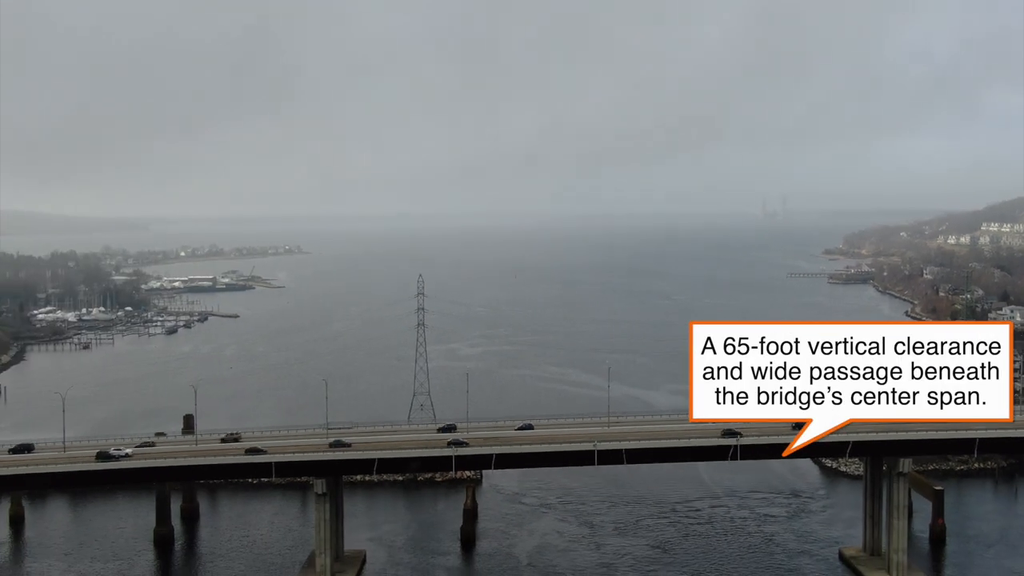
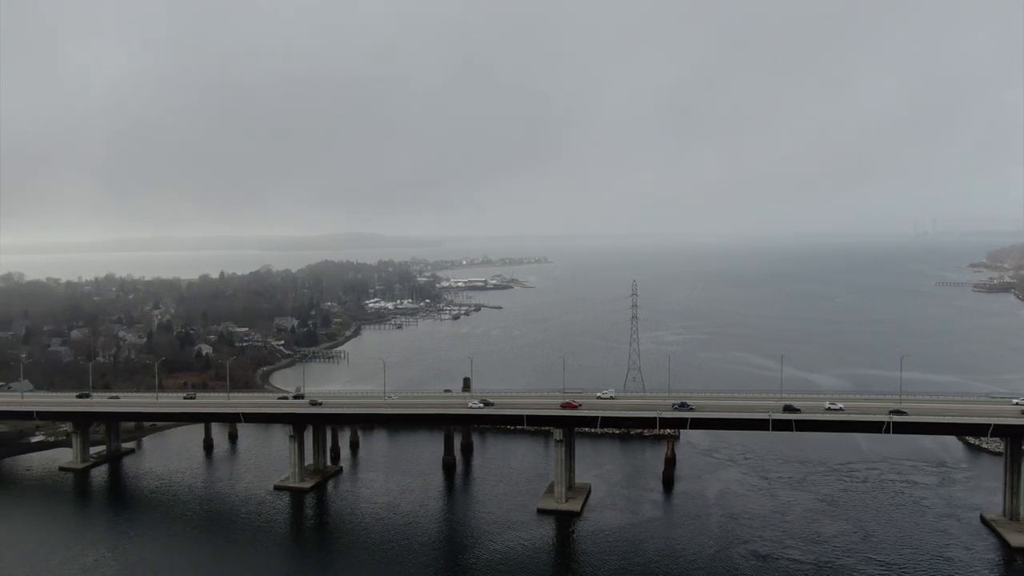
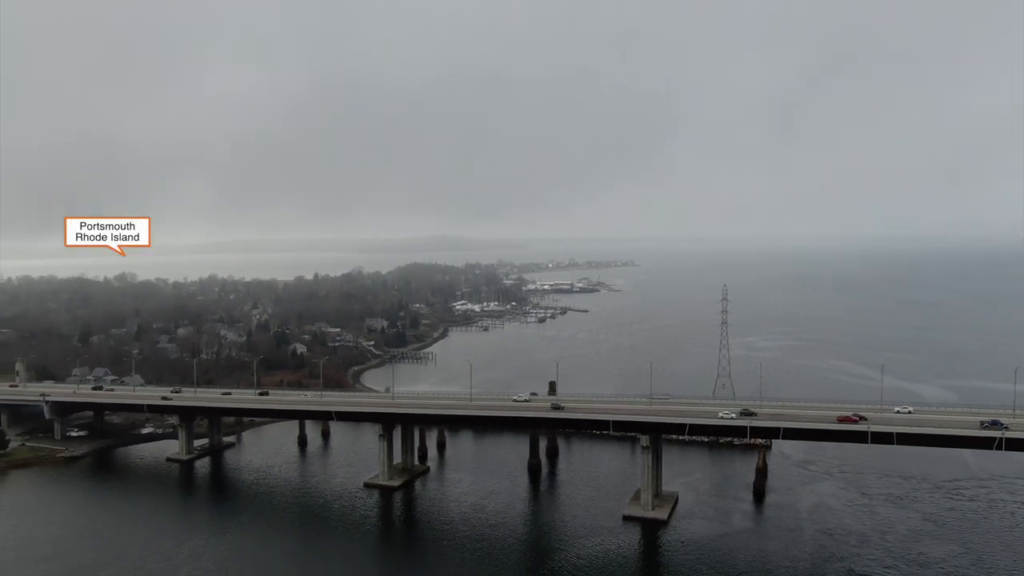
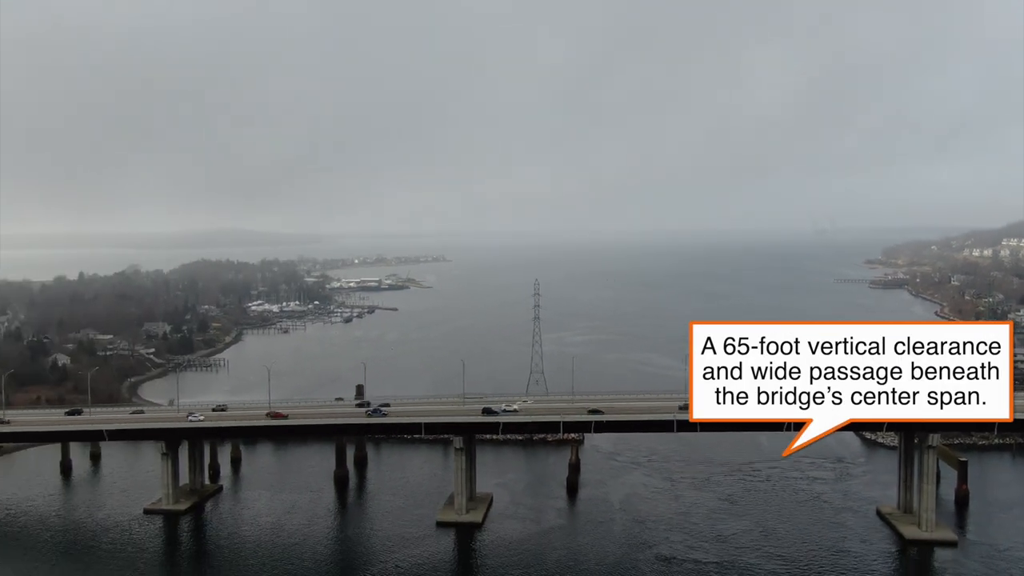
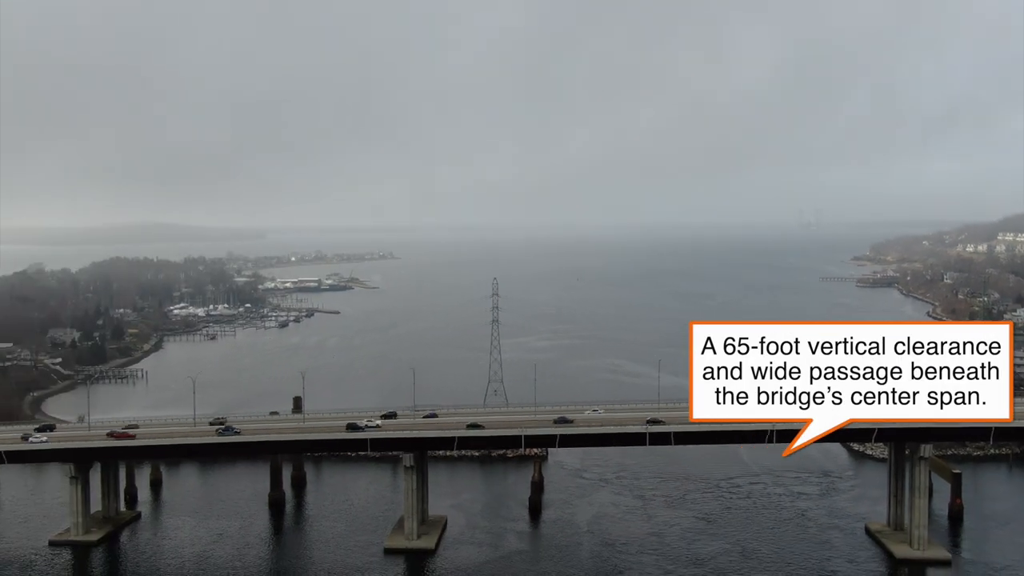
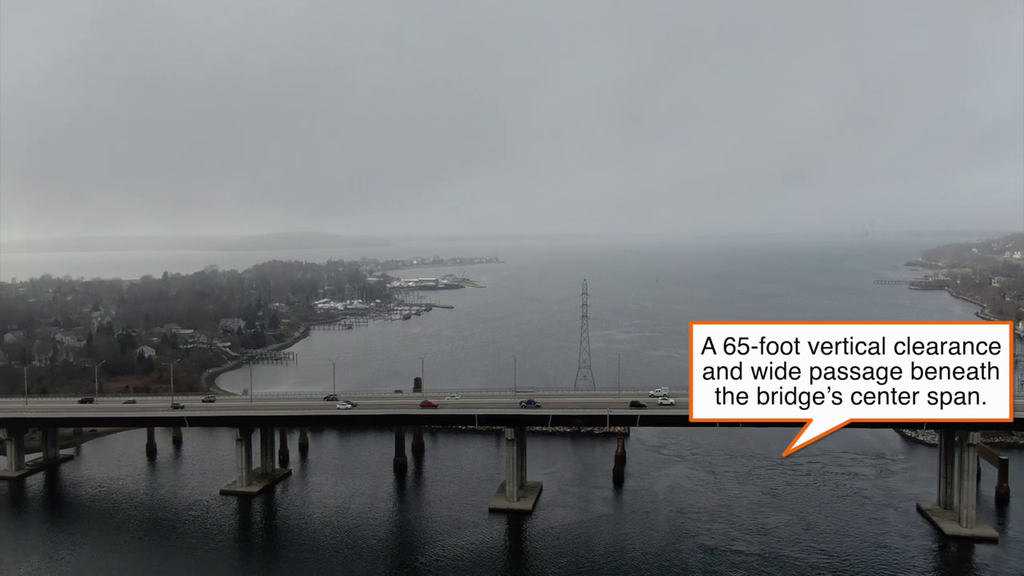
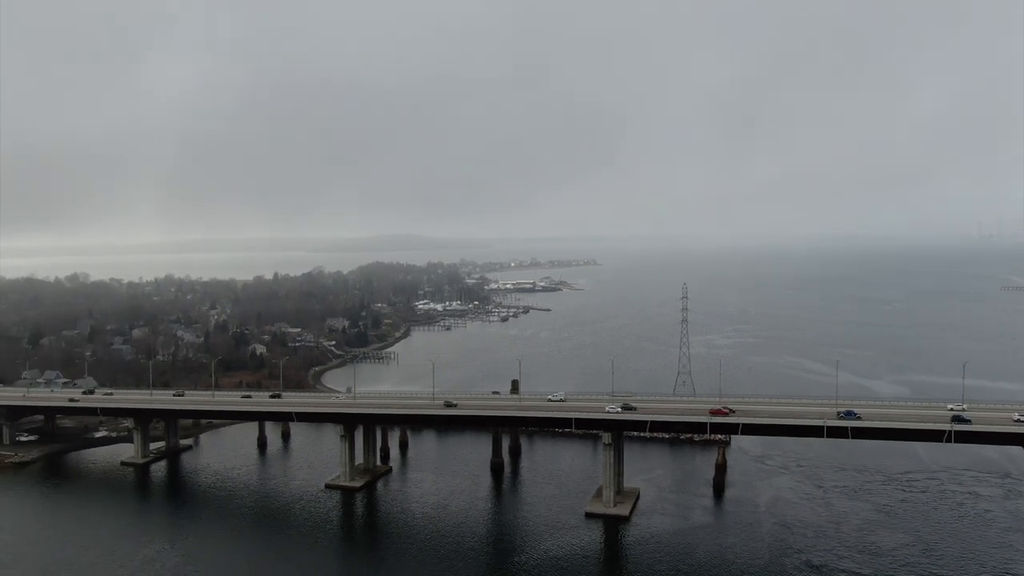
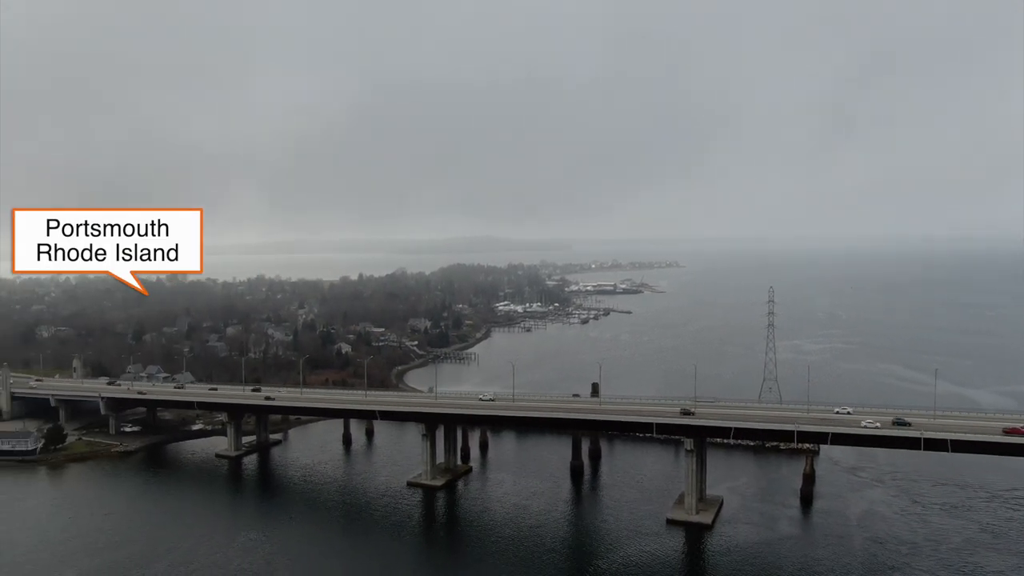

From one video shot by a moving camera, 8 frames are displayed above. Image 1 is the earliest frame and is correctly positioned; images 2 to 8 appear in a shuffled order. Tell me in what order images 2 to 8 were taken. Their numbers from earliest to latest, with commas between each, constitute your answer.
5, 4, 6, 2, 7, 3, 8
